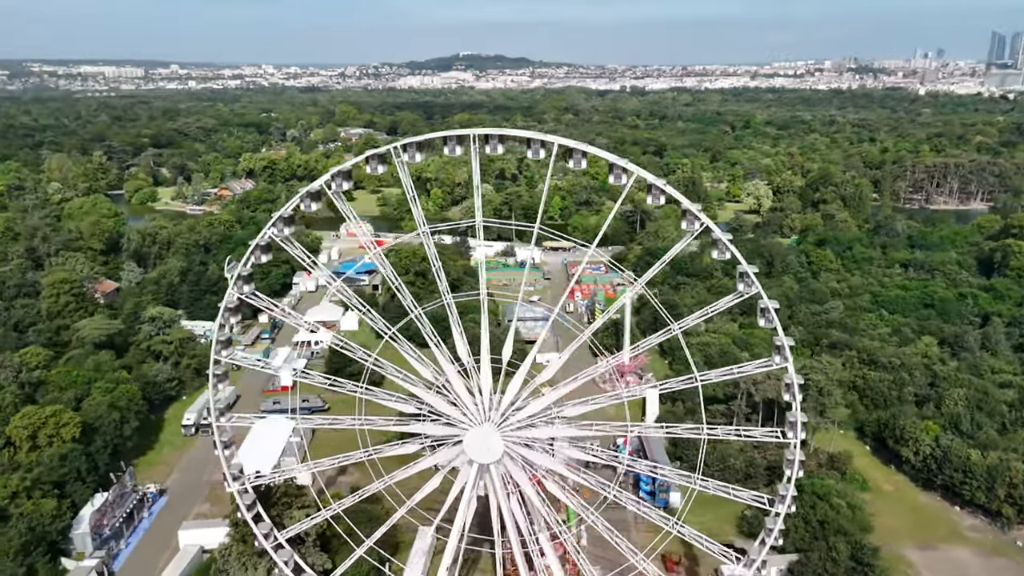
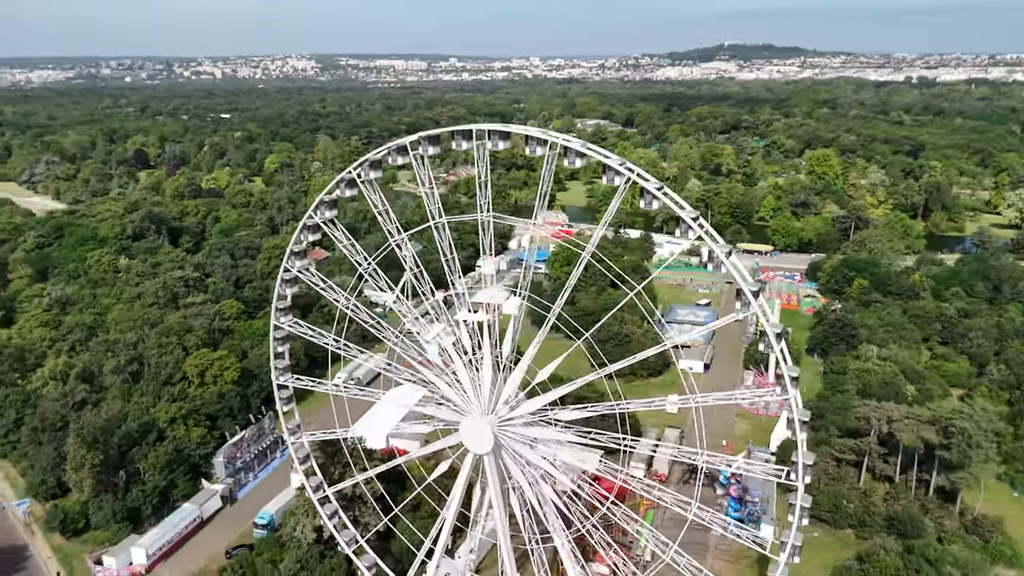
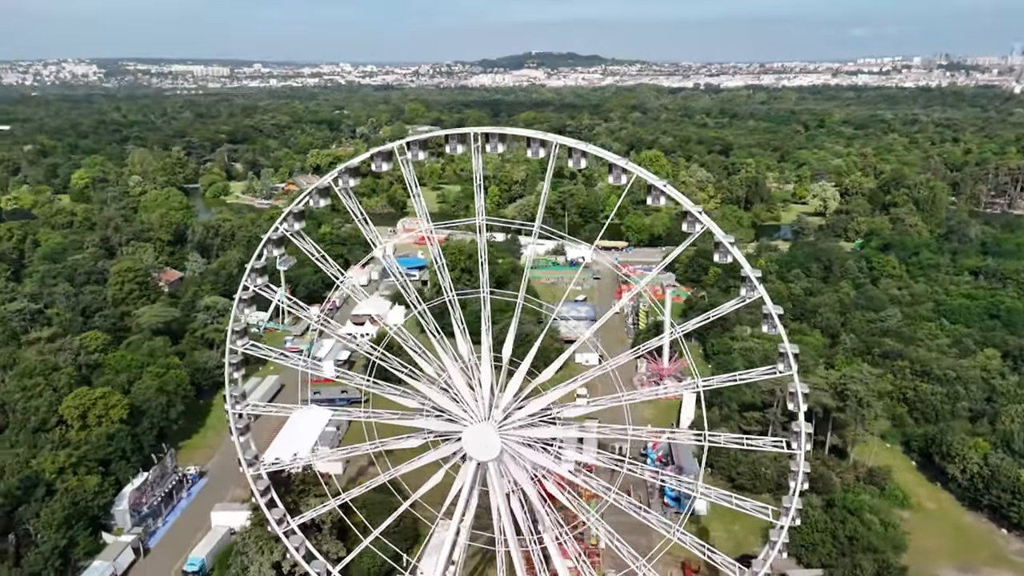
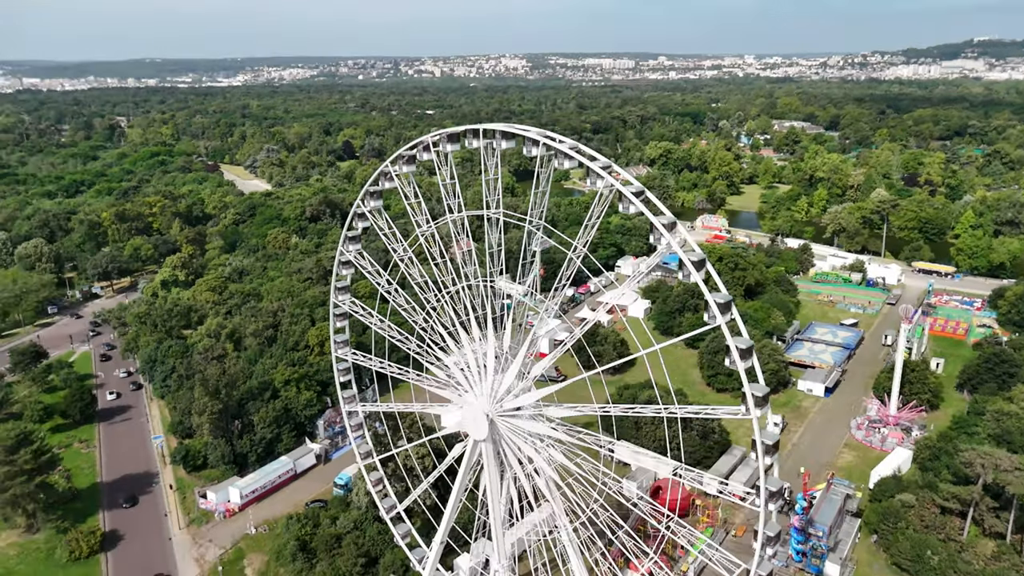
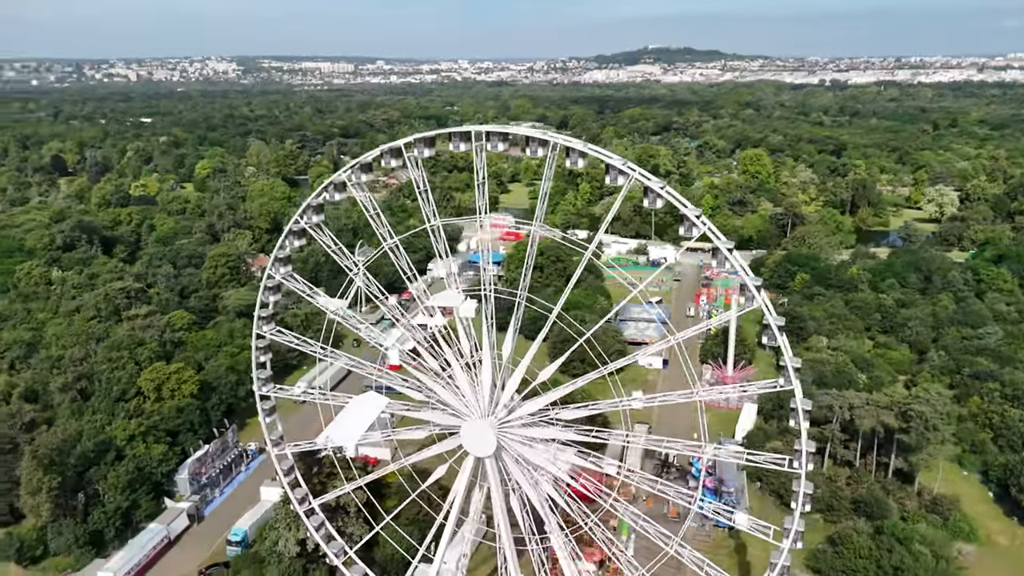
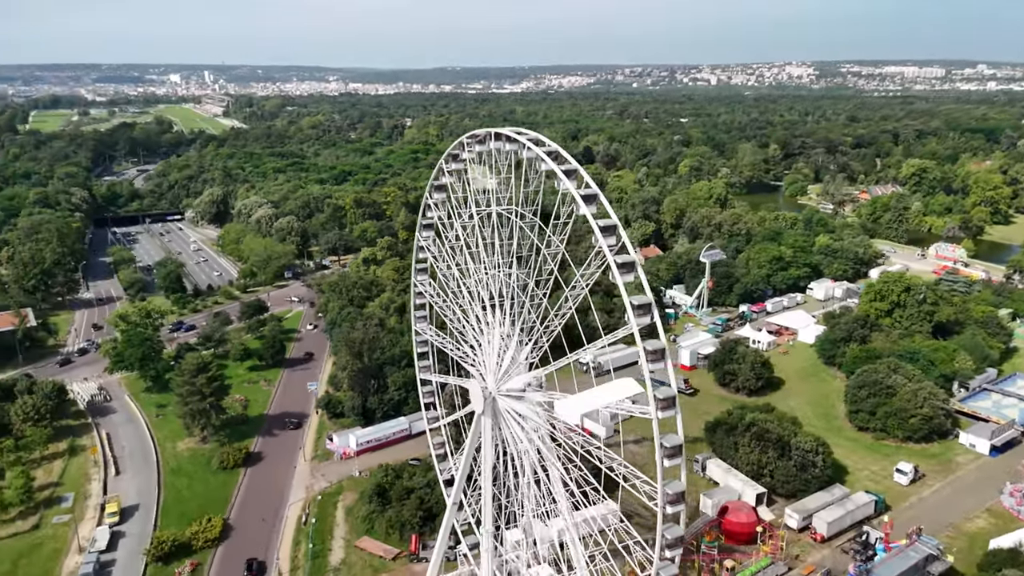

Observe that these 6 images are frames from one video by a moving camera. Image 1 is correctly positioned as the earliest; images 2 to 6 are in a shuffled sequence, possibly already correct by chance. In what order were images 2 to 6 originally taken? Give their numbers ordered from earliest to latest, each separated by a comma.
3, 5, 2, 4, 6
